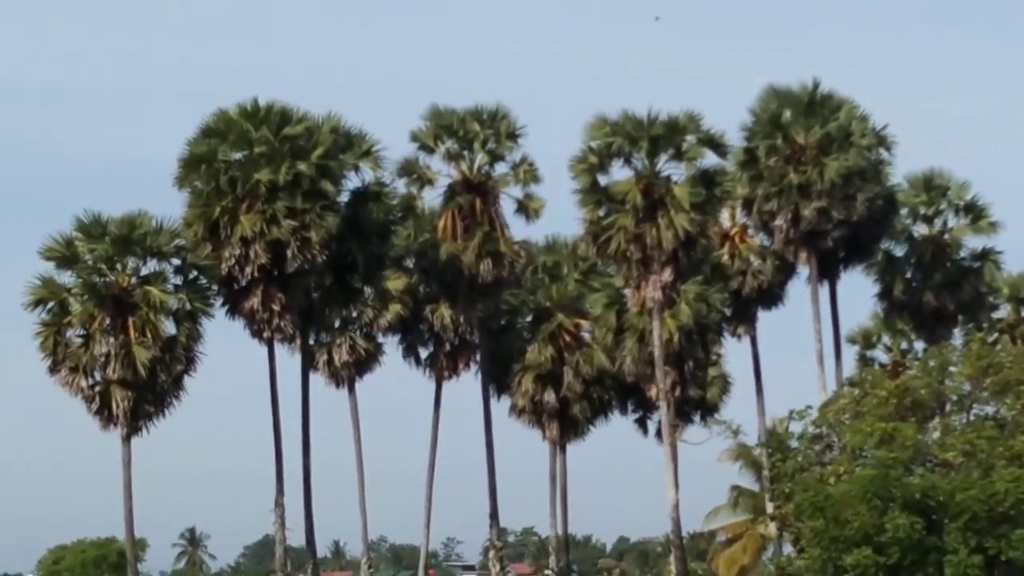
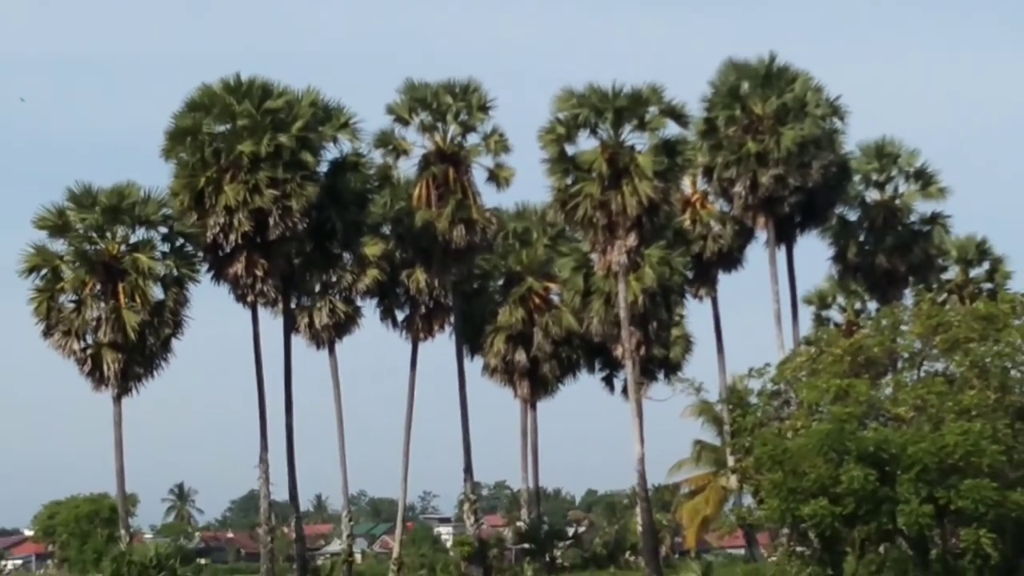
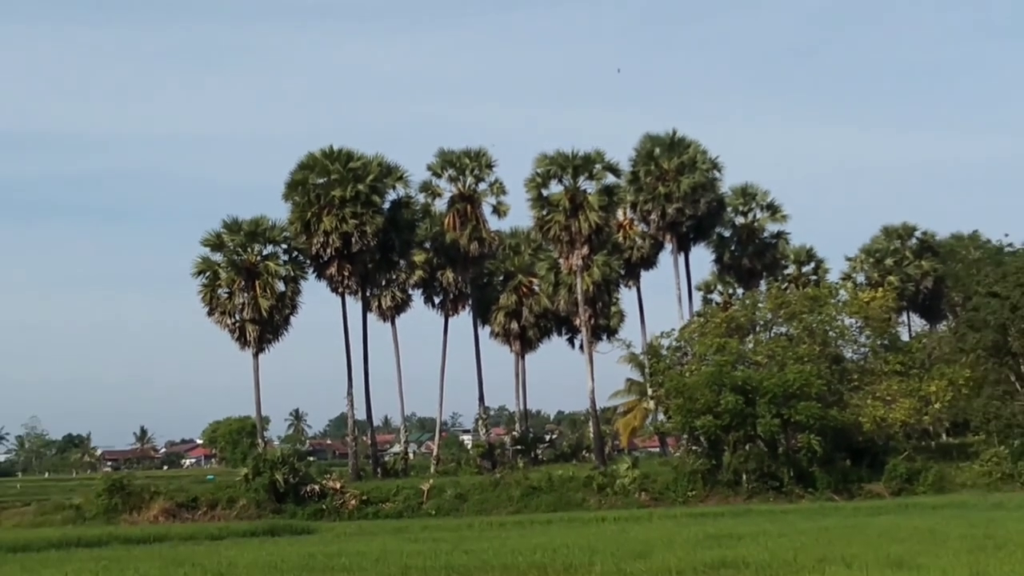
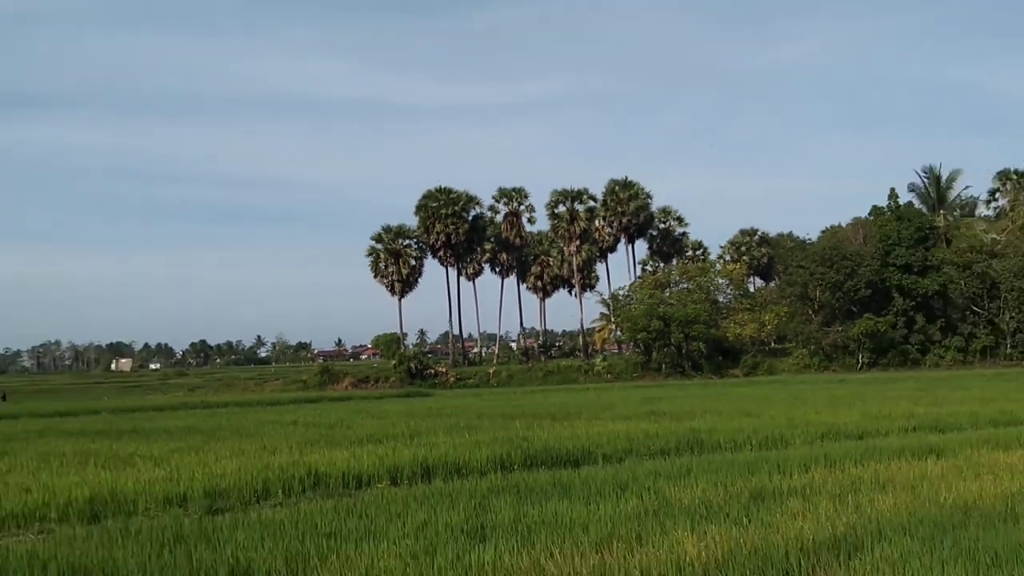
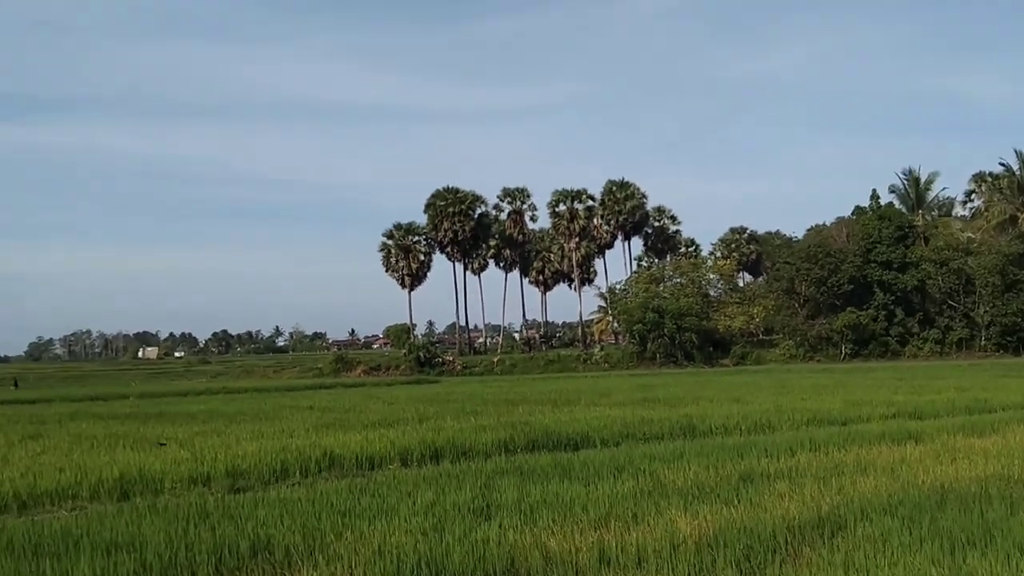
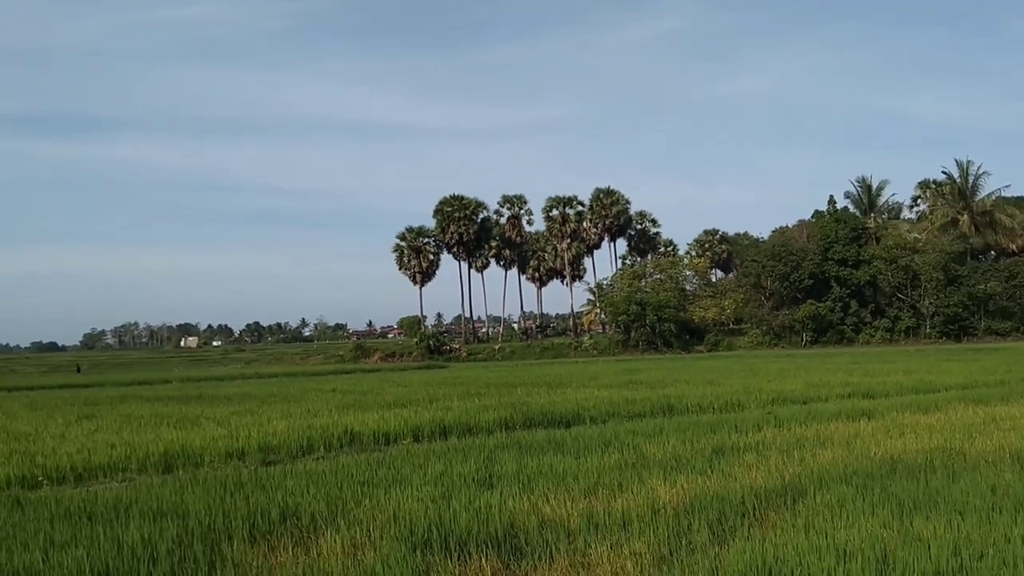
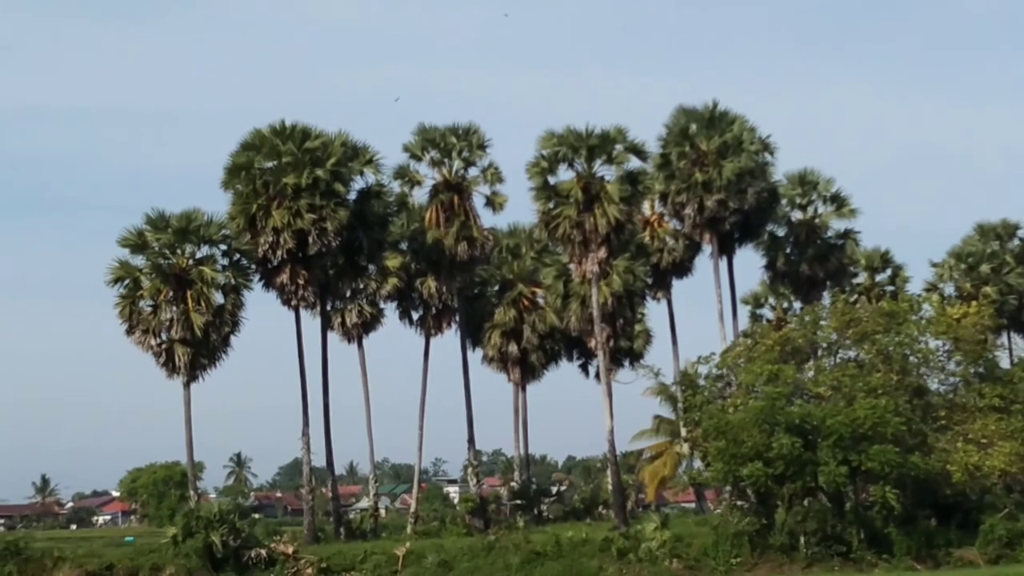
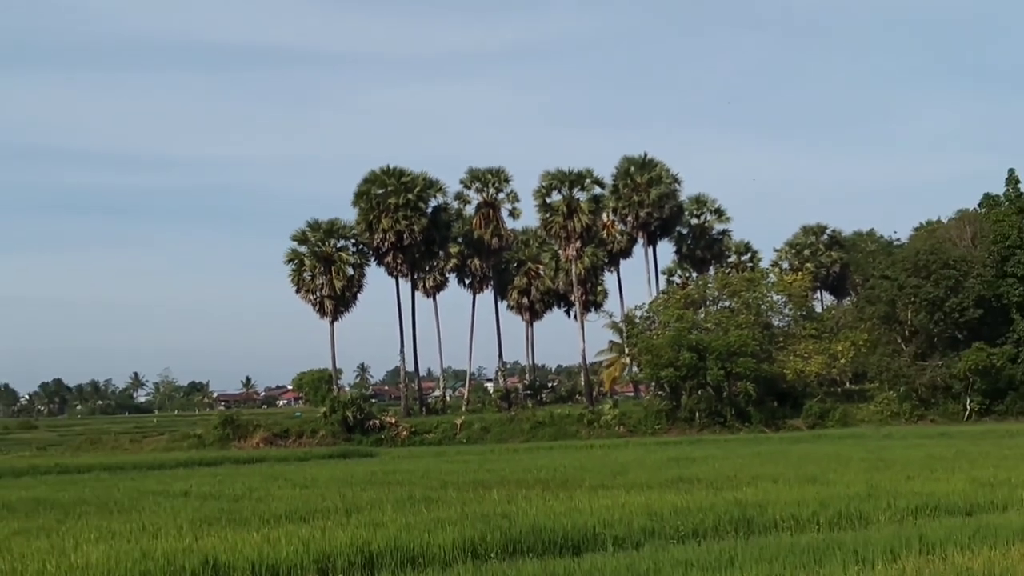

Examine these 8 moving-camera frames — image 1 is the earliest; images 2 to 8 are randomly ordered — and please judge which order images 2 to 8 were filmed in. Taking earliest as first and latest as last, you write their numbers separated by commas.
2, 7, 3, 8, 4, 6, 5
